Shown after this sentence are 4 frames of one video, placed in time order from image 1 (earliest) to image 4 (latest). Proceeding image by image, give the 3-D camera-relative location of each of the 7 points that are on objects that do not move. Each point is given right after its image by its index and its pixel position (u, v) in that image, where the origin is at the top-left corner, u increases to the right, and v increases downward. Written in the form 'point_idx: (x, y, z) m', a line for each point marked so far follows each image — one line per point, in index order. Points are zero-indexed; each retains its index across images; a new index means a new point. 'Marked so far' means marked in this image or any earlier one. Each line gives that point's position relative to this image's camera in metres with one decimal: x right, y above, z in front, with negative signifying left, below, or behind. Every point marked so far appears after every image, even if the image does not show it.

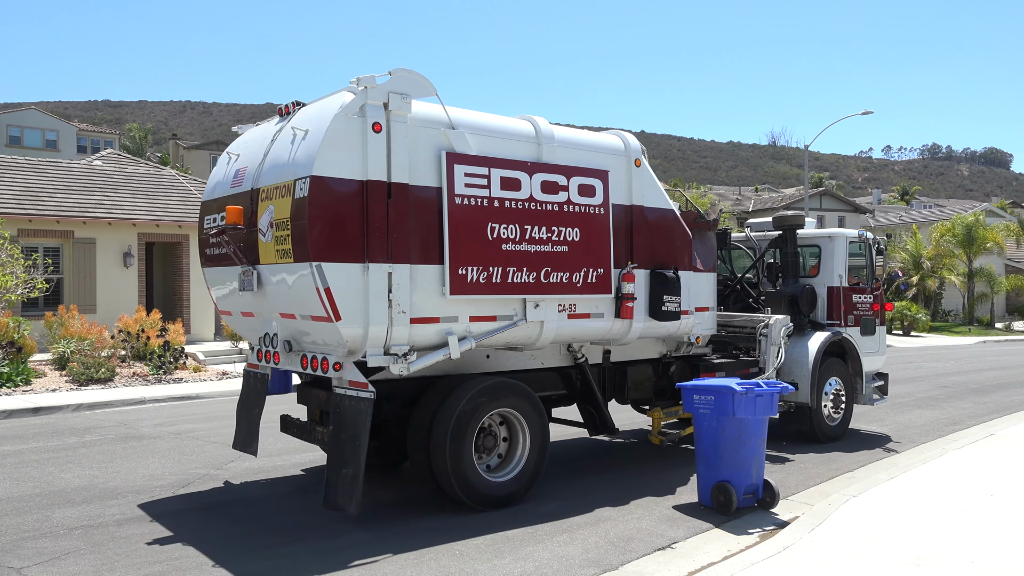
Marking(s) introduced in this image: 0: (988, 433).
0: (+6.3, -1.9, +15.8) m
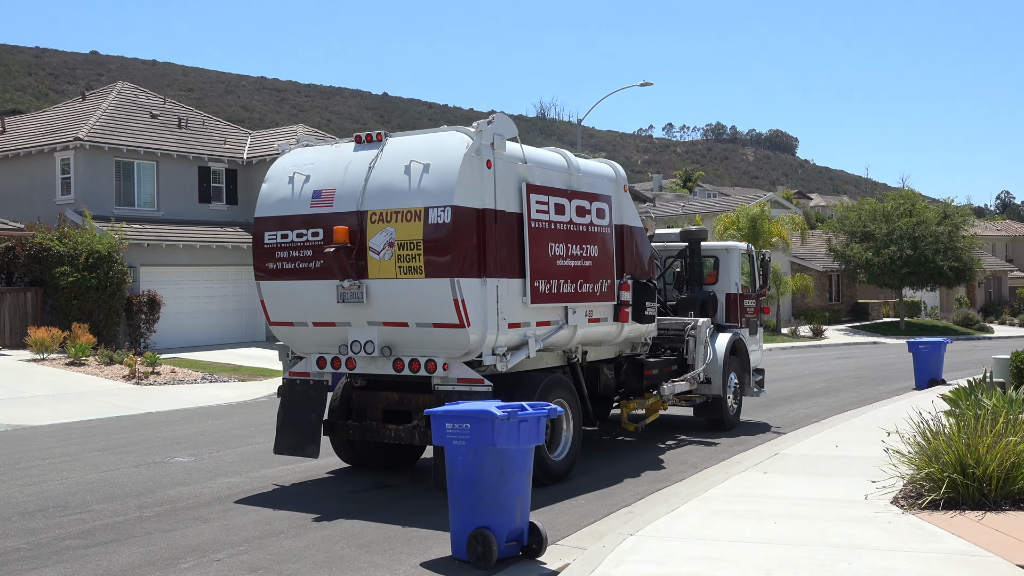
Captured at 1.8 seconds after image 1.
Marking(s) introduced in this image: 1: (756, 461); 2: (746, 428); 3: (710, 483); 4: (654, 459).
0: (+3.0, -1.9, +14.0) m
1: (+2.8, -2.0, +13.8) m
2: (+3.1, -1.8, +15.2) m
3: (+2.2, -2.1, +13.1) m
4: (+1.7, -2.0, +14.0) m
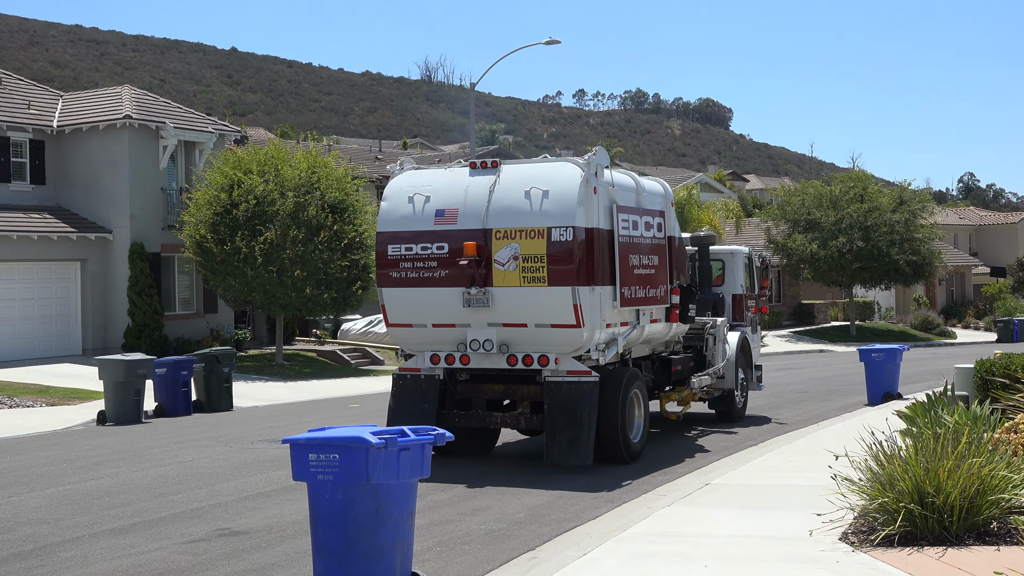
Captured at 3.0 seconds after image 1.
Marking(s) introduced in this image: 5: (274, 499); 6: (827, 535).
0: (+1.9, -1.9, +11.7) m
1: (+1.7, -2.0, +11.5) m
2: (+1.8, -1.8, +13.0) m
3: (+1.1, -2.0, +10.7) m
4: (+0.5, -2.0, +11.6) m
5: (-2.2, -2.0, +11.1) m
6: (+2.5, -2.0, +9.5) m
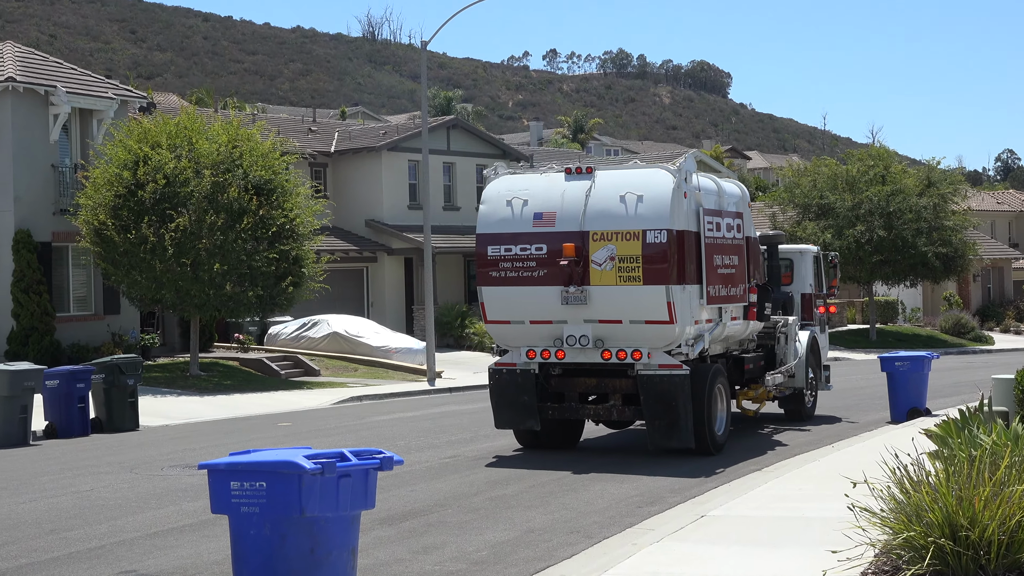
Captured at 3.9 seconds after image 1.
0: (+1.5, -1.9, +9.9) m
1: (+1.3, -1.9, +9.7) m
2: (+1.5, -1.8, +11.1) m
3: (+0.8, -2.0, +8.9) m
4: (+0.2, -1.9, +9.7) m
5: (-2.5, -1.9, +9.2) m
6: (+2.2, -1.9, +7.6) m
